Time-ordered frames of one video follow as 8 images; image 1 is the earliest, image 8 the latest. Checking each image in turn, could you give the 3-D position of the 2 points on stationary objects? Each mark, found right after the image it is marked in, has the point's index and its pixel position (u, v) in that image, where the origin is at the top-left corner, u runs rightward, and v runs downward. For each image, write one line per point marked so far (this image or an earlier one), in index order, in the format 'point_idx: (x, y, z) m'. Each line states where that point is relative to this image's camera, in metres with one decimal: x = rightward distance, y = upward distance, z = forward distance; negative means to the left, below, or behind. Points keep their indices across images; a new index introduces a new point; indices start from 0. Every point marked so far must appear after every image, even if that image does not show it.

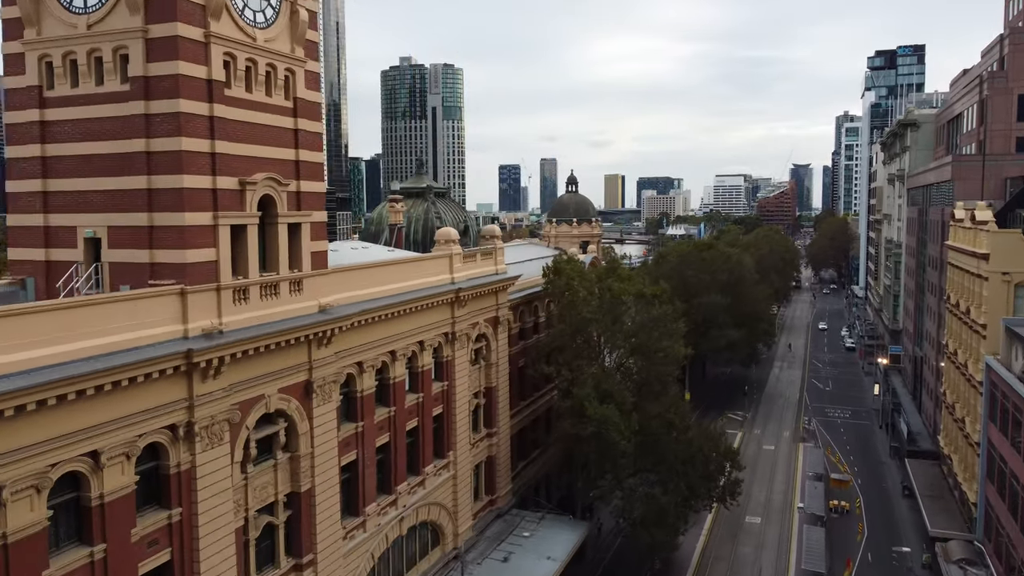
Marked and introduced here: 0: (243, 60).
0: (-5.9, +5.0, +18.0) m
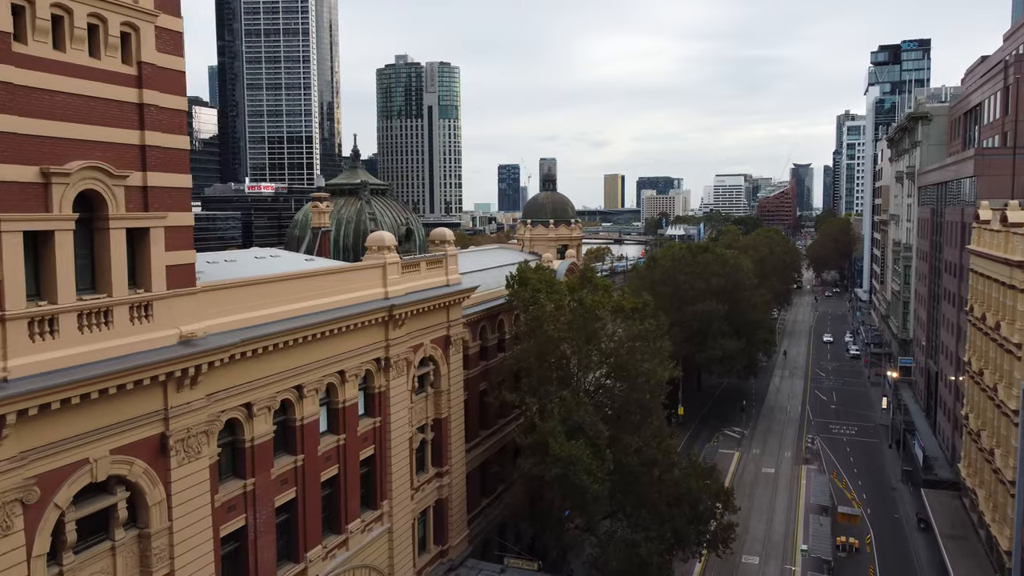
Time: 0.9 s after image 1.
0: (-7.5, +4.5, +13.2) m
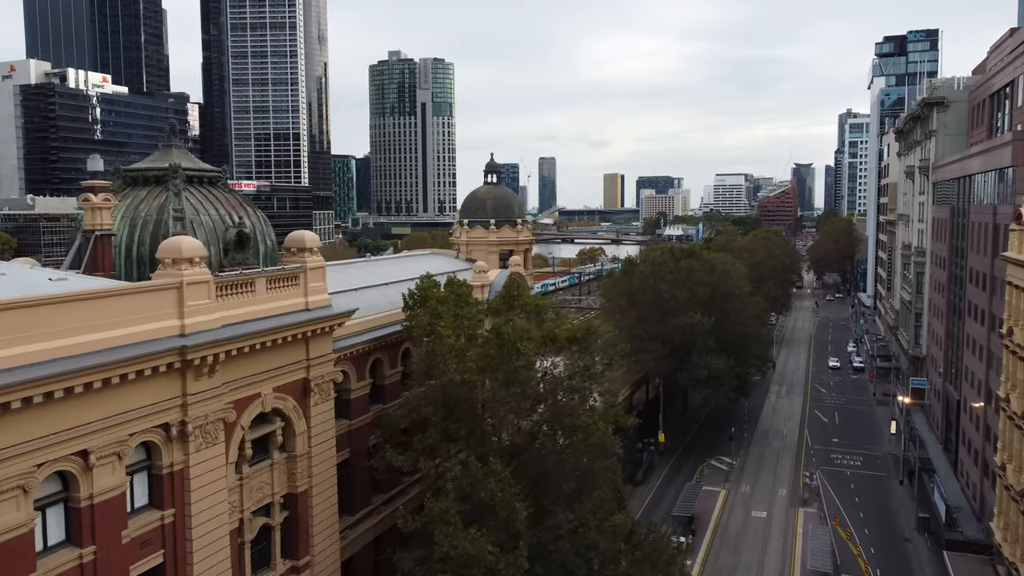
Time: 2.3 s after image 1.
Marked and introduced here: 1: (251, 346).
0: (-10.3, +3.9, +5.7) m
1: (-5.6, -1.3, +17.6) m
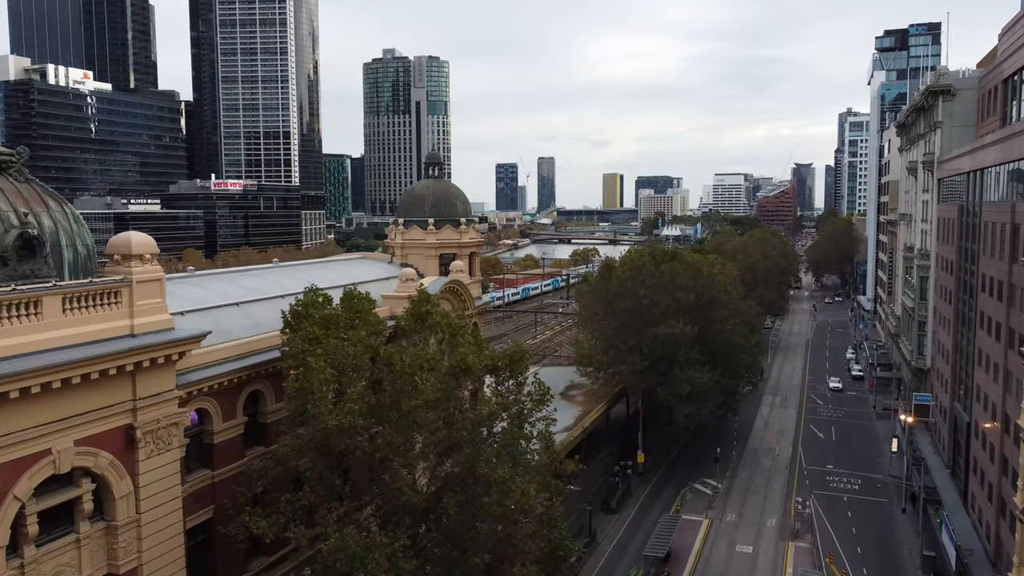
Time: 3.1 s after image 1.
0: (-12.4, +3.6, +1.1) m
1: (-7.7, -1.6, +13.0) m
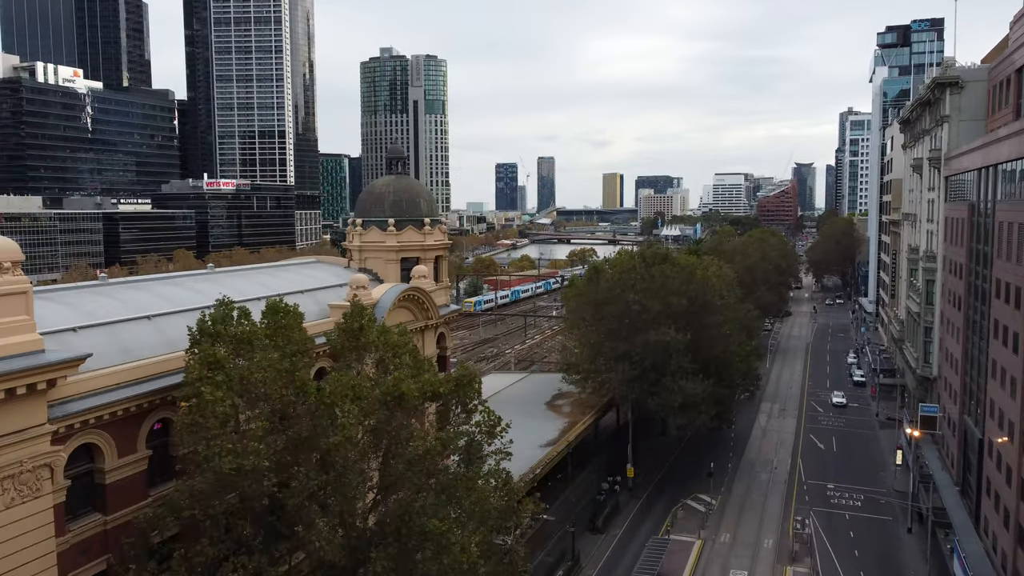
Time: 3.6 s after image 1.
0: (-13.5, +3.4, -1.6) m
1: (-8.7, -1.8, +10.3) m
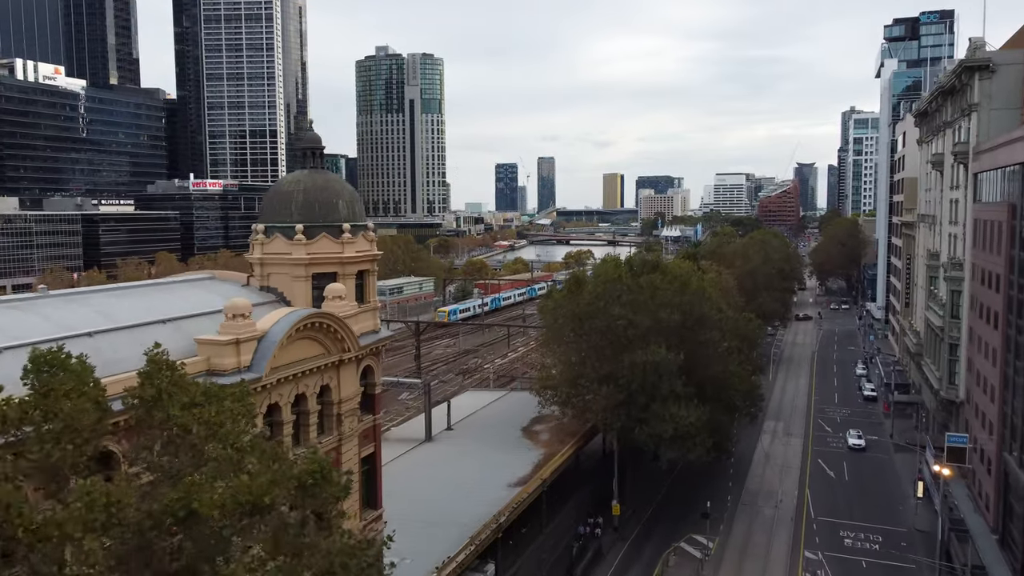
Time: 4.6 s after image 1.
0: (-15.1, +2.8, -7.1) m
1: (-10.3, -2.4, +4.8) m
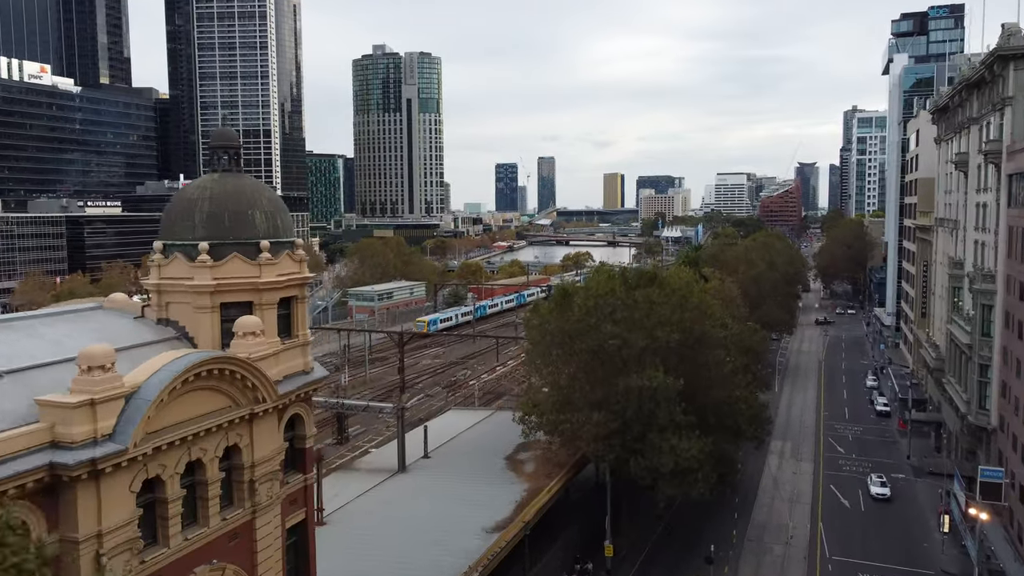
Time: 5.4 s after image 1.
0: (-16.0, +2.0, -11.3) m
1: (-11.2, -3.1, +0.6) m
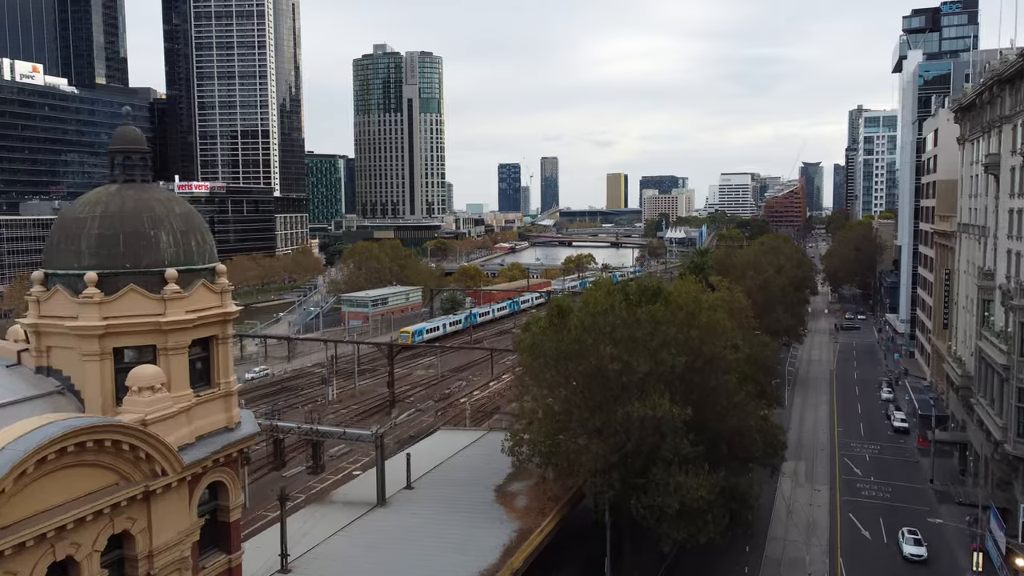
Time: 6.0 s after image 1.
0: (-16.7, +1.4, -14.7) m
1: (-11.8, -3.8, -2.9) m
